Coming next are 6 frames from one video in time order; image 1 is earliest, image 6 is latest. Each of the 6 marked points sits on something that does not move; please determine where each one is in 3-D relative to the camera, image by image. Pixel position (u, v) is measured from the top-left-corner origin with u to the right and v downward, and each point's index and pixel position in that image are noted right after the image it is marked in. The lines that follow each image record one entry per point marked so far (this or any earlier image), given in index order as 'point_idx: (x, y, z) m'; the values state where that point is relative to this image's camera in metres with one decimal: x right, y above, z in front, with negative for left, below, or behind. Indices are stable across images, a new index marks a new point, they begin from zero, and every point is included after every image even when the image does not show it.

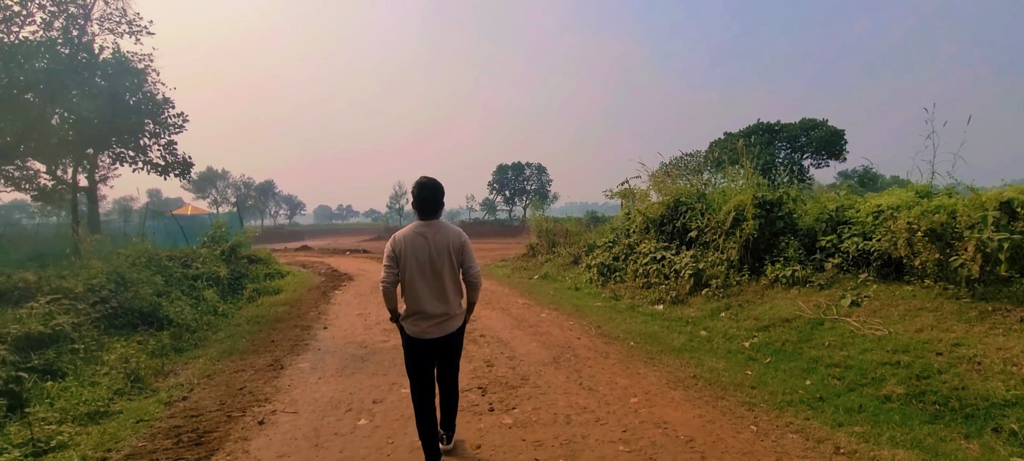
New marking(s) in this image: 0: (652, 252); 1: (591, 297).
0: (+3.2, -0.5, +11.2) m
1: (+1.7, -1.5, +10.7) m
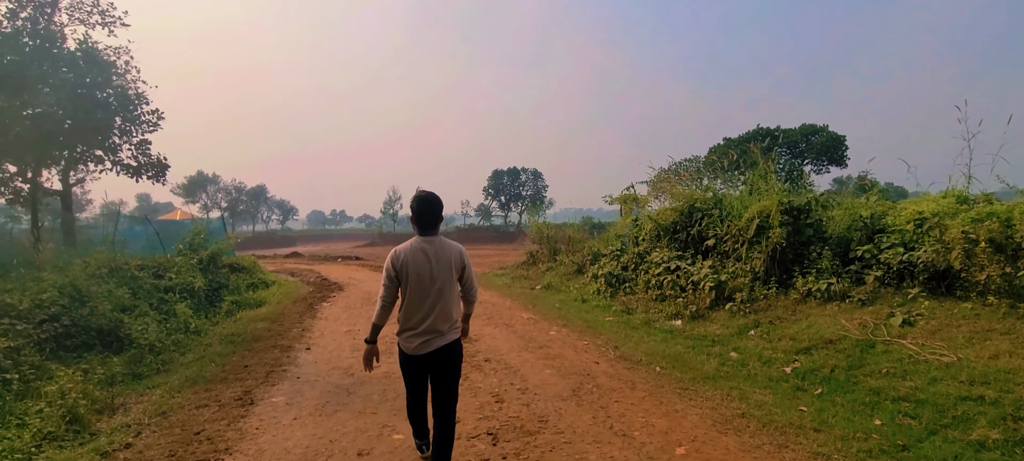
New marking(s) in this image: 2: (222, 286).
0: (+3.3, -0.7, +10.4) m
1: (+1.8, -1.6, +9.8) m
2: (-6.3, -1.2, +10.6) m
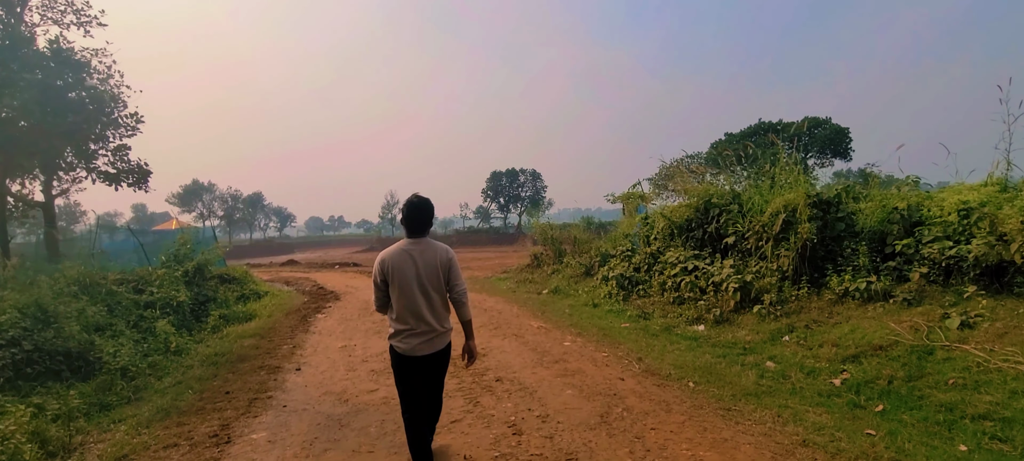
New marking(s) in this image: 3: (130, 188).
0: (+3.4, -0.6, +9.8) m
1: (+1.9, -1.6, +9.2) m
2: (-6.1, -1.4, +9.9) m
3: (-8.0, +0.9, +10.2) m
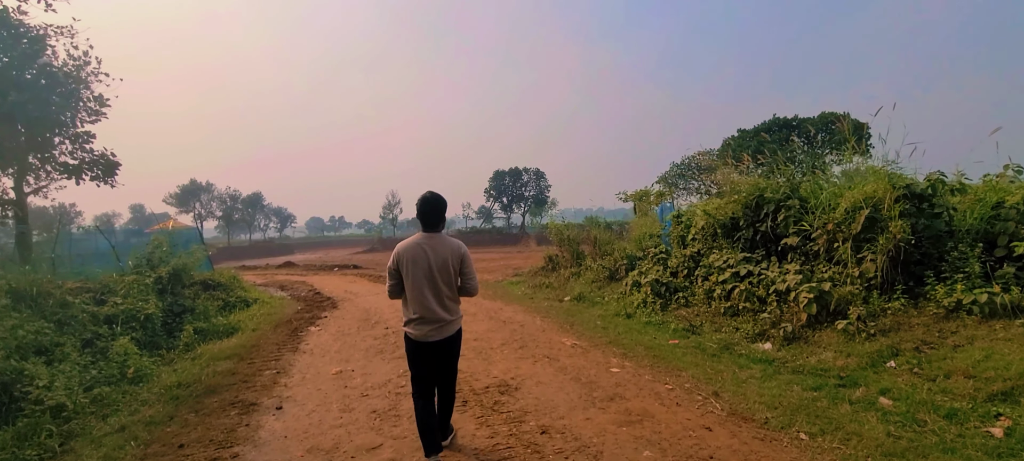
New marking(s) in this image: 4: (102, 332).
0: (+3.8, -0.6, +8.5) m
1: (+2.3, -1.6, +7.9) m
2: (-5.7, -1.4, +8.6) m
3: (-7.6, +0.9, +8.9) m
4: (-5.7, -1.4, +6.8) m
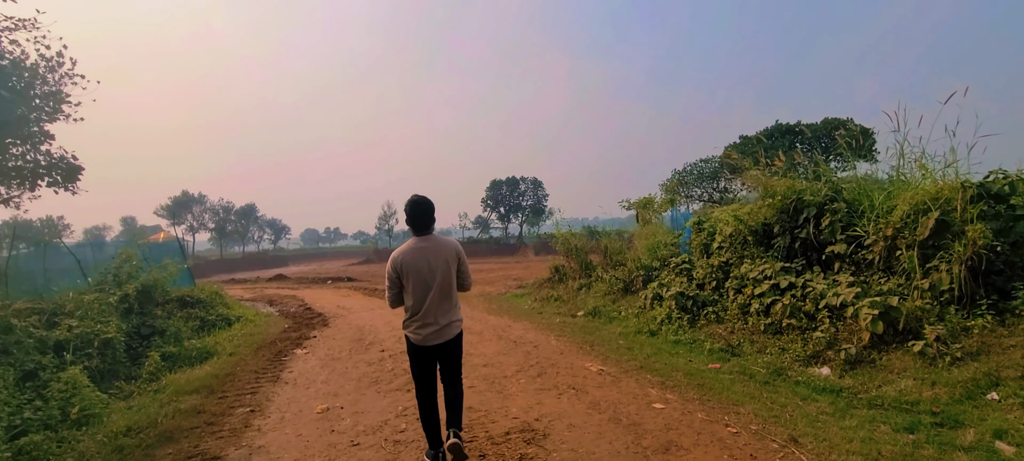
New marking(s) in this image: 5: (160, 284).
0: (+4.0, -0.7, +7.6) m
1: (+2.5, -1.7, +6.9) m
2: (-5.6, -1.6, +7.6) m
3: (-7.5, +0.7, +8.0) m
4: (-5.5, -1.5, +5.8) m
5: (-6.3, -1.0, +8.8) m
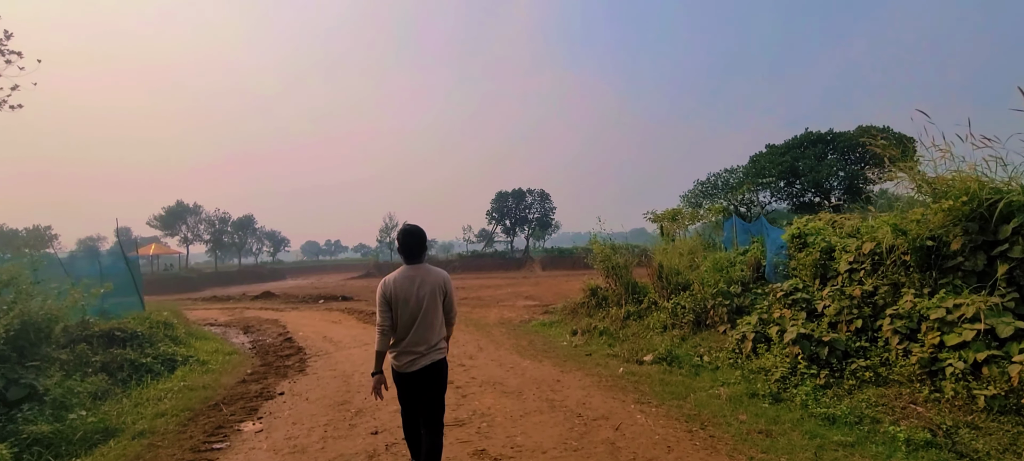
0: (+4.6, -0.9, +5.0) m
1: (+3.1, -1.9, +4.3) m
2: (-4.9, -1.7, +5.0) m
3: (-6.8, +0.6, +5.4) m
4: (-4.9, -1.6, +3.2) m
5: (-5.7, -1.1, +6.2) m
